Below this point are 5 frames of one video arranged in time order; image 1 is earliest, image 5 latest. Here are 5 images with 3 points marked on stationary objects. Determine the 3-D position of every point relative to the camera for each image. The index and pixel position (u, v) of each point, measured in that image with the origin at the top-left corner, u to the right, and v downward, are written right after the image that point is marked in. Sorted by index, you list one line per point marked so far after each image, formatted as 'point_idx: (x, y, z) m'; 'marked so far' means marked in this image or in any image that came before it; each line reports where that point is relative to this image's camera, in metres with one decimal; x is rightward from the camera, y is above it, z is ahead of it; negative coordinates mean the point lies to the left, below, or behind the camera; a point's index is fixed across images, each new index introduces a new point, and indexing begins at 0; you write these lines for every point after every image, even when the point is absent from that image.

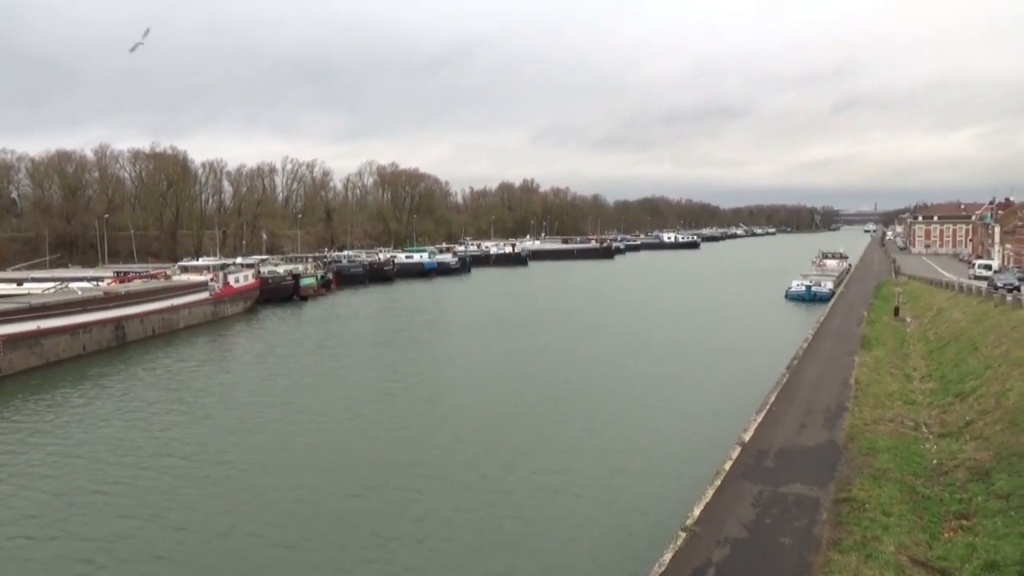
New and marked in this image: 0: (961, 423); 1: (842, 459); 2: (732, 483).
0: (+34.9, -10.5, +18.0) m
1: (+24.4, -12.6, +17.1) m
2: (+15.6, -13.5, +16.4) m
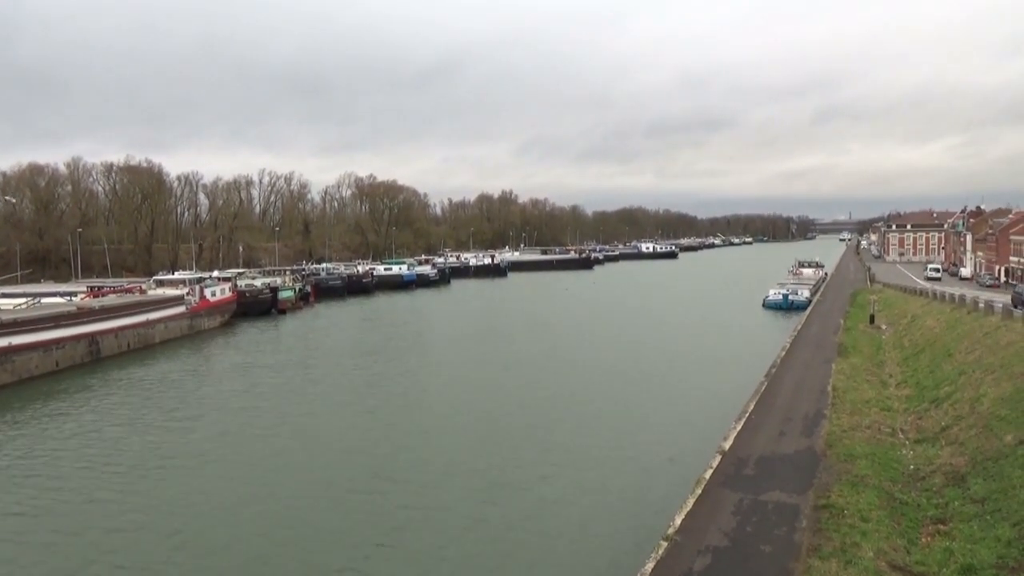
0: (+33.4, -11.1, +18.2) m
1: (+22.9, -13.2, +17.3) m
2: (+14.2, -14.3, +16.5) m
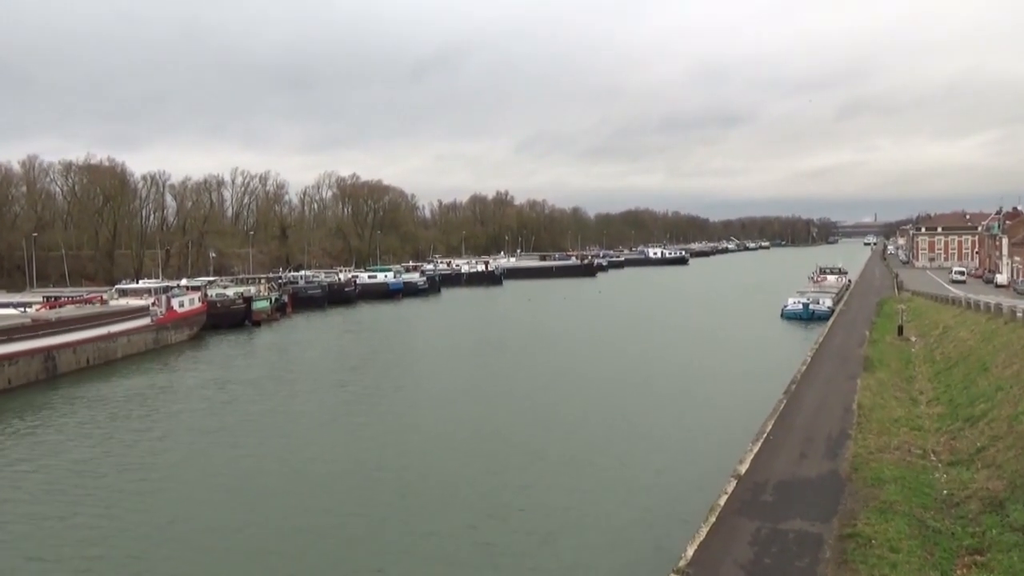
0: (+33.1, -11.7, +16.7) m
1: (+22.6, -13.8, +15.8) m
2: (+13.9, -14.9, +15.0) m
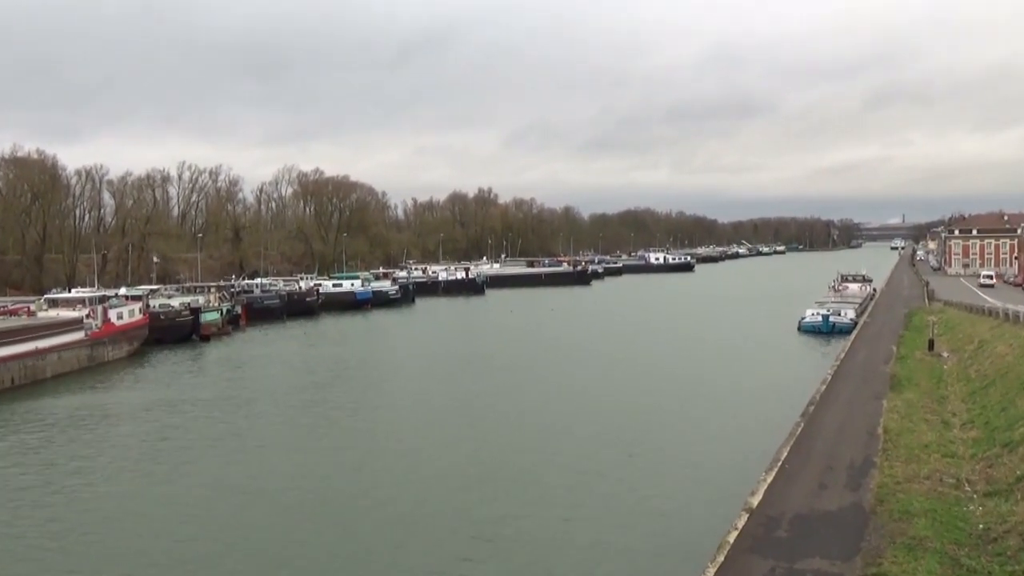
0: (+32.1, -12.3, +14.9) m
1: (+21.6, -14.4, +14.0) m
2: (+12.9, -15.5, +13.2) m
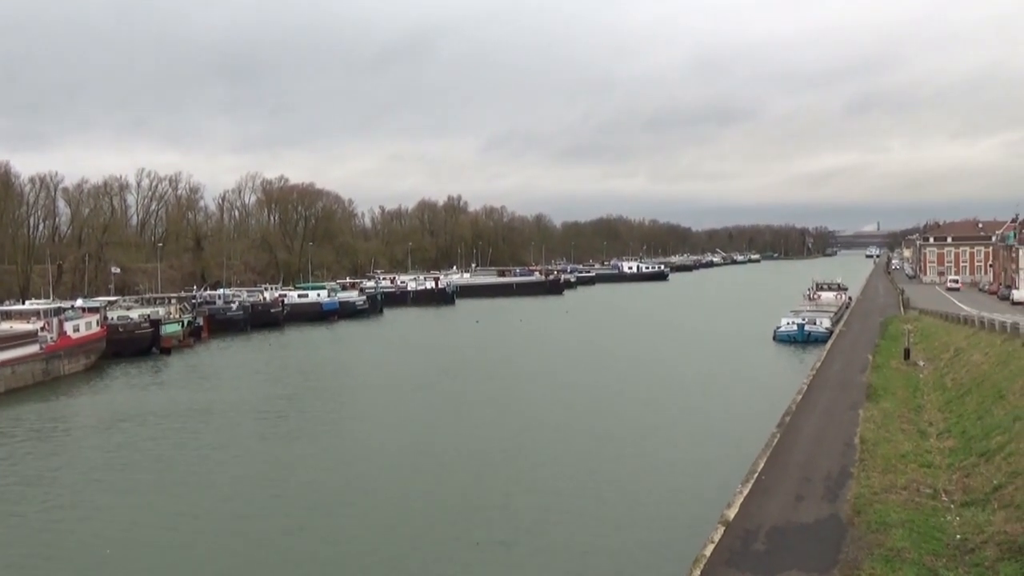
0: (+30.4, -12.8, +14.8) m
1: (+19.9, -15.0, +13.8) m
2: (+11.2, -16.0, +12.9) m
